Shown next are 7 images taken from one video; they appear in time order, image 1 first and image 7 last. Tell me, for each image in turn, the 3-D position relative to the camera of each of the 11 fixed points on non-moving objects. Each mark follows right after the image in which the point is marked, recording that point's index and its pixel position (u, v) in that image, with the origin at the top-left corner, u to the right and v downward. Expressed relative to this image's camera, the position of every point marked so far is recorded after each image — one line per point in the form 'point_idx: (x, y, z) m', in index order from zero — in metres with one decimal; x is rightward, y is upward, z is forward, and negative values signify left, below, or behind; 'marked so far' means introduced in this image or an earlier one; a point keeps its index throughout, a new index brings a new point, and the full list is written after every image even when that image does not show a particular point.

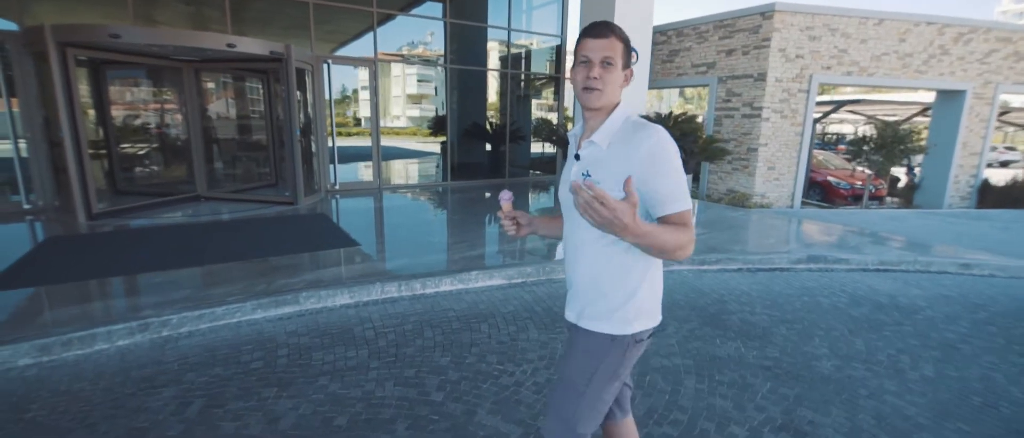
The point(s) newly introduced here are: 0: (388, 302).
0: (-1.1, -0.7, +4.2) m
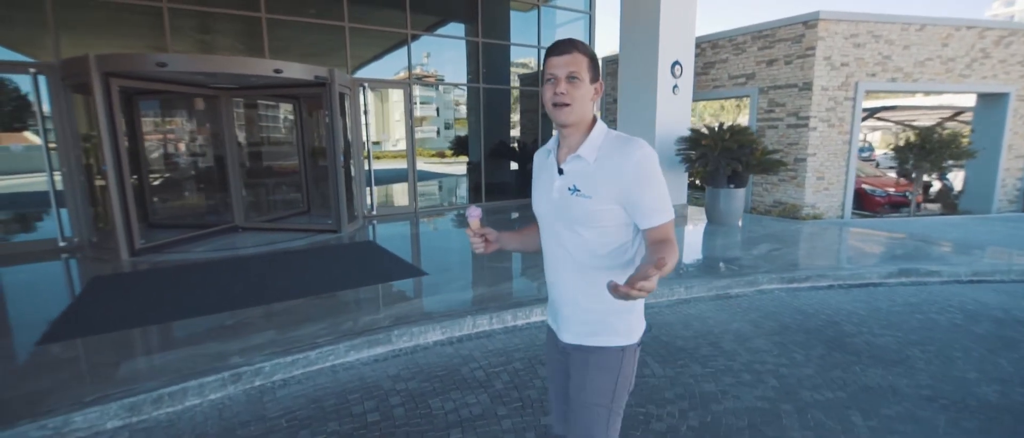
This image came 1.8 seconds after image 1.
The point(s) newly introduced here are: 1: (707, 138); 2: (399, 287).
0: (-0.2, -1.0, +3.9) m
1: (+3.2, +1.3, +7.6) m
2: (-1.2, -0.7, +5.0) m
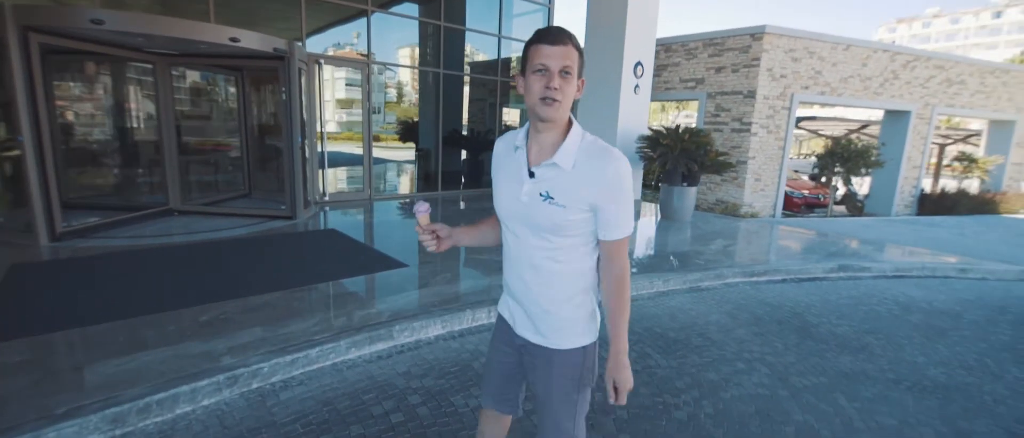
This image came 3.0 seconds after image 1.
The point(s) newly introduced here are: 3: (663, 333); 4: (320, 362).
0: (-0.2, -0.9, +3.8) m
1: (+2.6, +1.3, +8.0) m
2: (-1.3, -0.6, +4.8) m
3: (+1.3, -1.0, +4.0) m
4: (-1.3, -1.0, +3.2) m
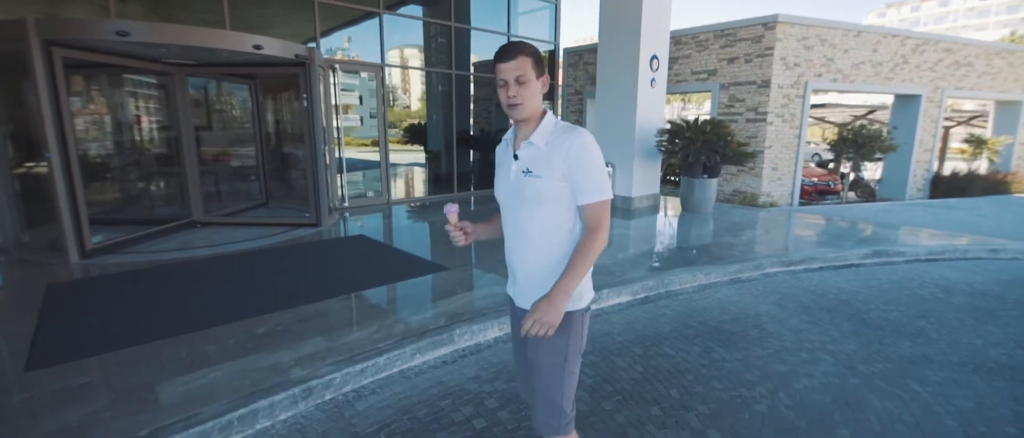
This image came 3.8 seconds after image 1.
0: (+0.2, -0.9, +3.8) m
1: (+2.9, +1.5, +8.0) m
2: (-0.9, -0.6, +4.7) m
3: (+1.7, -0.9, +4.0) m
4: (-0.8, -1.0, +3.1) m
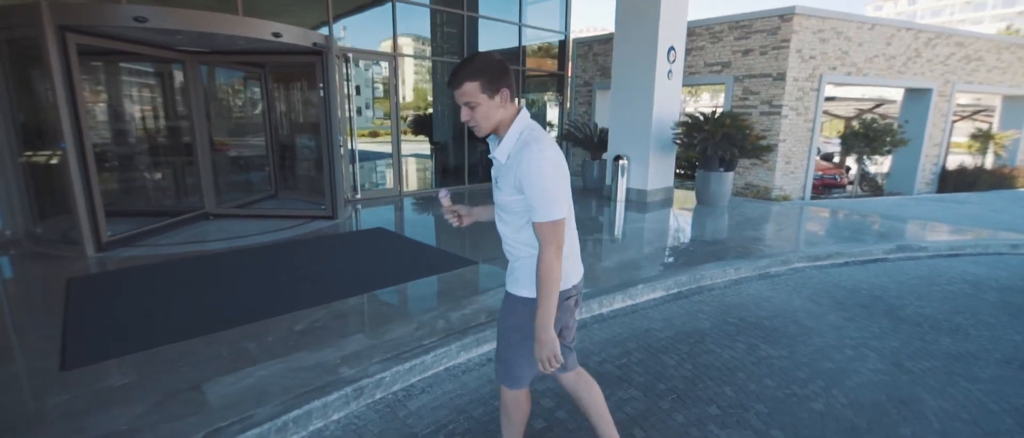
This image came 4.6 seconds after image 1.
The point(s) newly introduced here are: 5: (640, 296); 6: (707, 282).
0: (+0.5, -0.8, +3.7) m
1: (+3.2, +1.6, +7.9) m
2: (-0.6, -0.6, +4.6) m
3: (+2.0, -0.8, +4.0) m
4: (-0.5, -1.0, +3.1) m
5: (+1.2, -0.7, +4.3) m
6: (+2.0, -0.6, +4.8) m
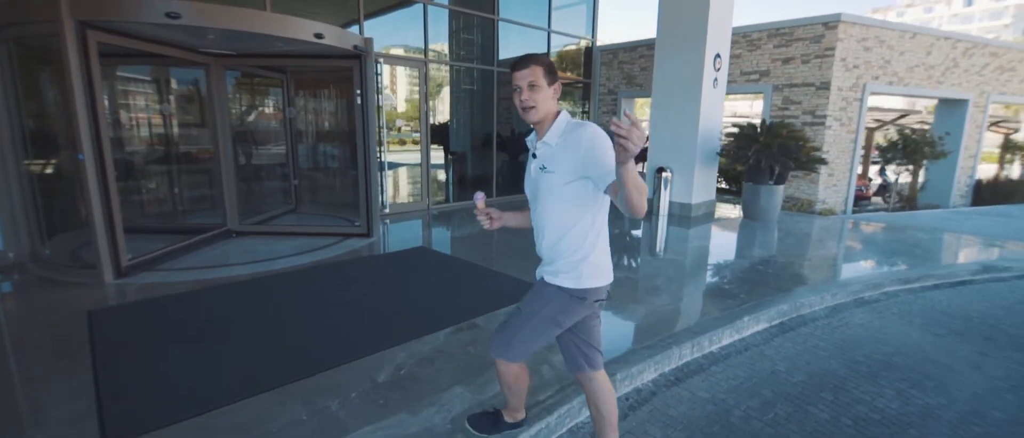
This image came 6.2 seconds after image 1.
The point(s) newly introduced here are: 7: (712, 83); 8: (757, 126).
0: (+1.3, -1.0, +3.3) m
1: (+3.8, +1.3, +7.5) m
2: (+0.1, -0.8, +4.1) m
3: (+2.8, -1.0, +3.5) m
4: (+0.2, -1.1, +2.6) m
5: (+1.9, -0.9, +3.8) m
6: (+2.7, -0.8, +4.3) m
7: (+3.2, +2.2, +7.6) m
8: (+3.8, +1.5, +7.7) m
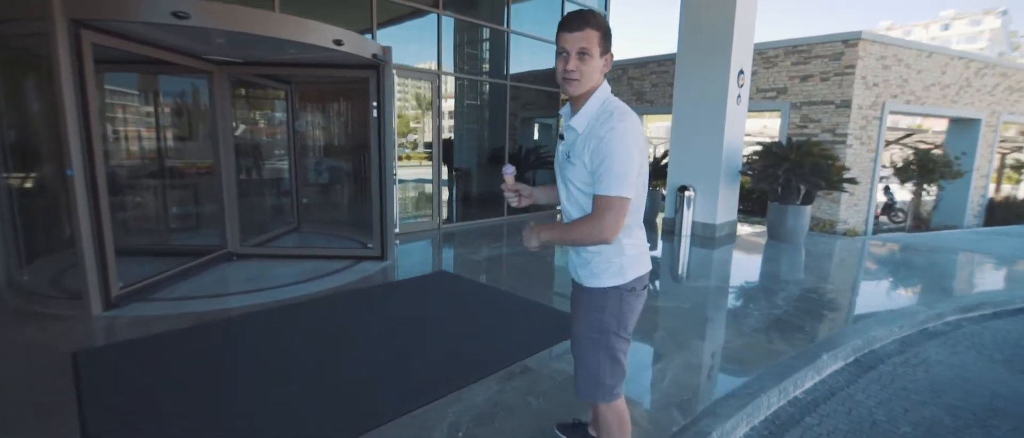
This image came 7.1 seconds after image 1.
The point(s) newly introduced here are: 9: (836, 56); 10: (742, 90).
0: (+1.6, -1.2, +2.8) m
1: (+4.1, +1.0, +7.3) m
2: (+0.5, -1.0, +3.7) m
3: (+3.1, -1.2, +3.2) m
4: (+0.7, -1.3, +2.1) m
5: (+2.2, -1.1, +3.4) m
6: (+3.0, -1.0, +4.0) m
7: (+3.5, +1.8, +7.4) m
8: (+4.1, +1.2, +7.5) m
9: (+5.6, +2.8, +8.4) m
10: (+3.6, +2.0, +7.4) m
